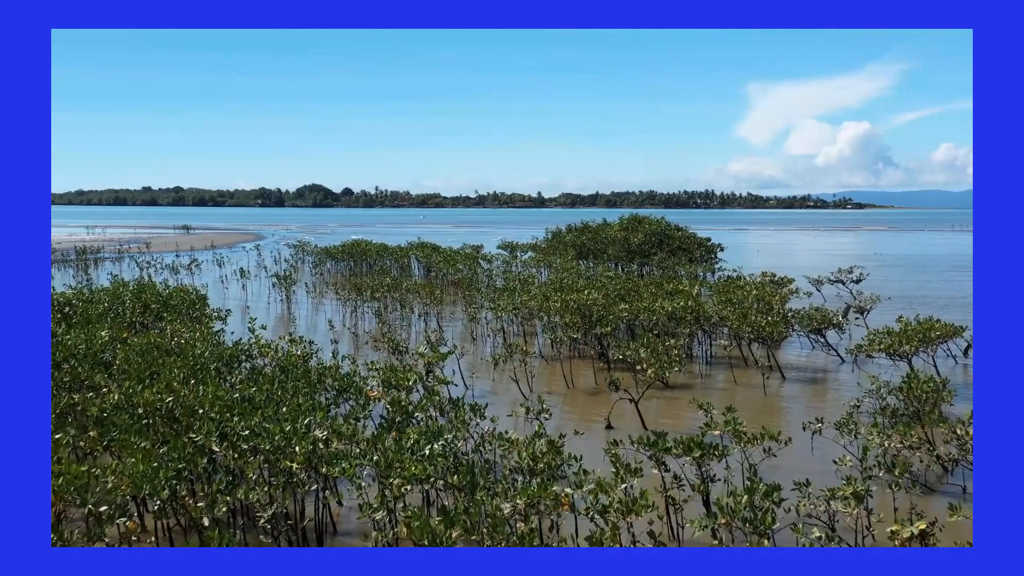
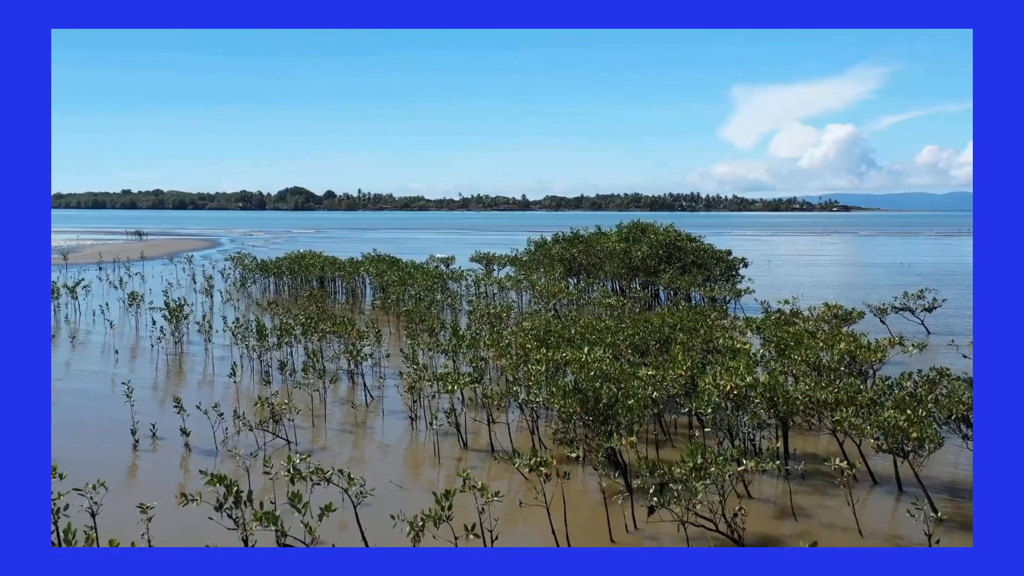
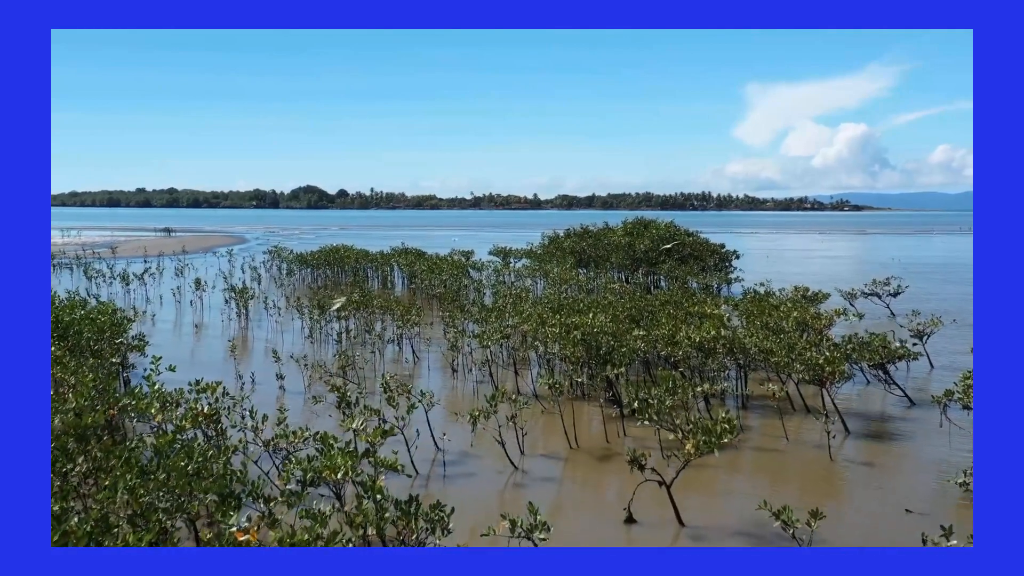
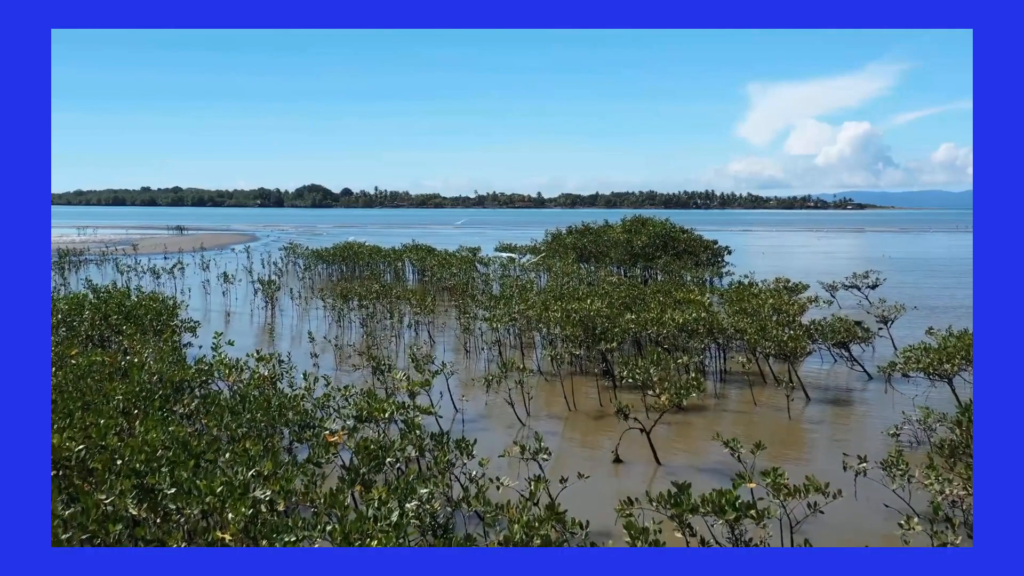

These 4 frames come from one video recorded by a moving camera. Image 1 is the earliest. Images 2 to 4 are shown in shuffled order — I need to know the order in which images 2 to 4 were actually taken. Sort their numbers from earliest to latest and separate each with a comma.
4, 3, 2
